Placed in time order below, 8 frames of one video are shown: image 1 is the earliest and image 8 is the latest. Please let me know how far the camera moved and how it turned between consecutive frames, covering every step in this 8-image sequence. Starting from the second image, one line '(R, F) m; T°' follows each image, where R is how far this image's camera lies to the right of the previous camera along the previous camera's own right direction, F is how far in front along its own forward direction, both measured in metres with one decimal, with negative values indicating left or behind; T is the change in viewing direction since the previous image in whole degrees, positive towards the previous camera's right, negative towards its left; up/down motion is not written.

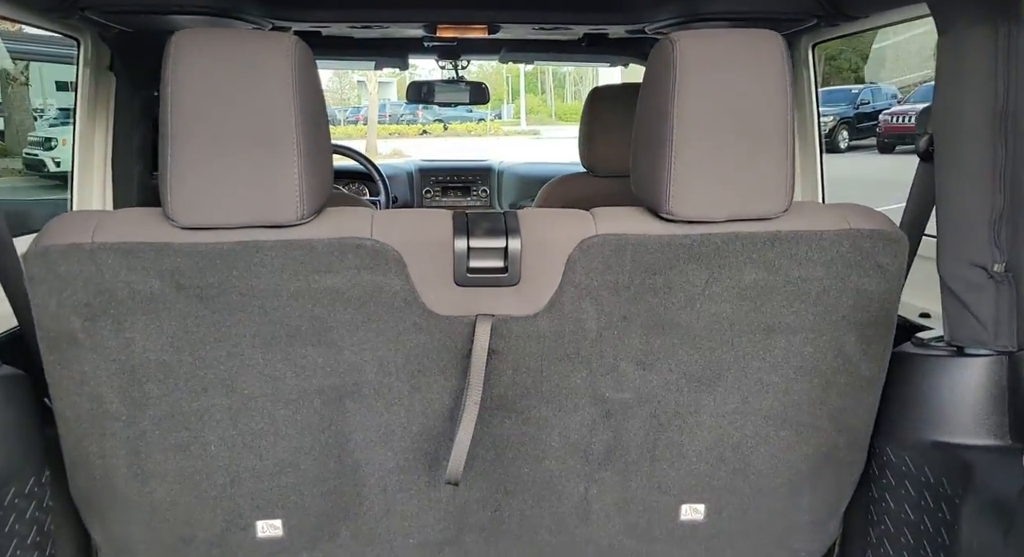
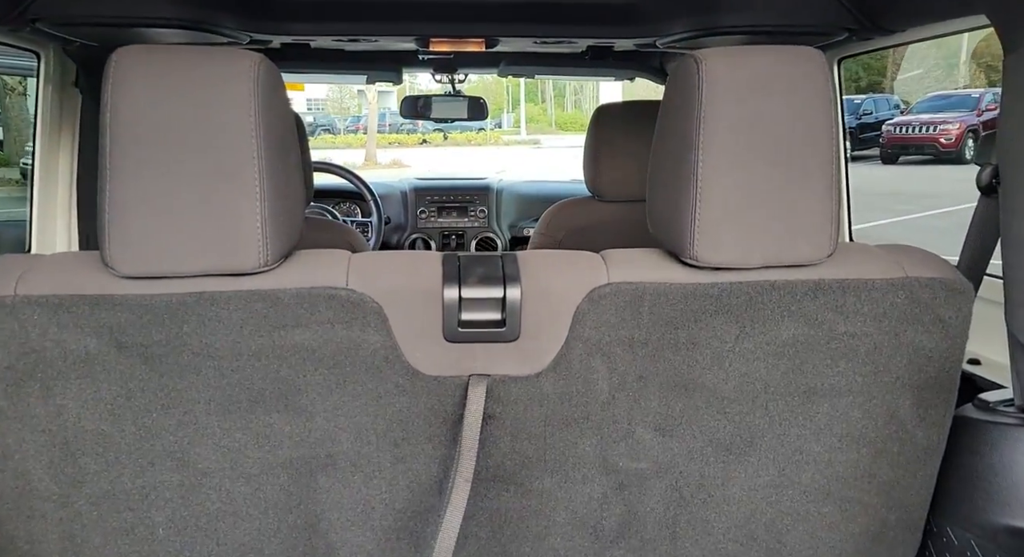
(0.0, +0.2) m; 0°
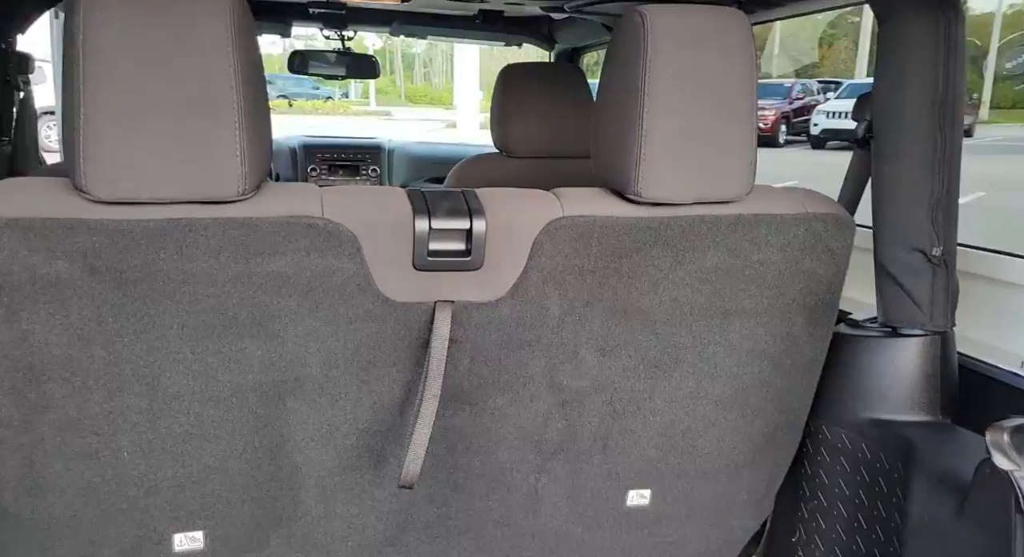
(-0.2, -0.1) m; +12°
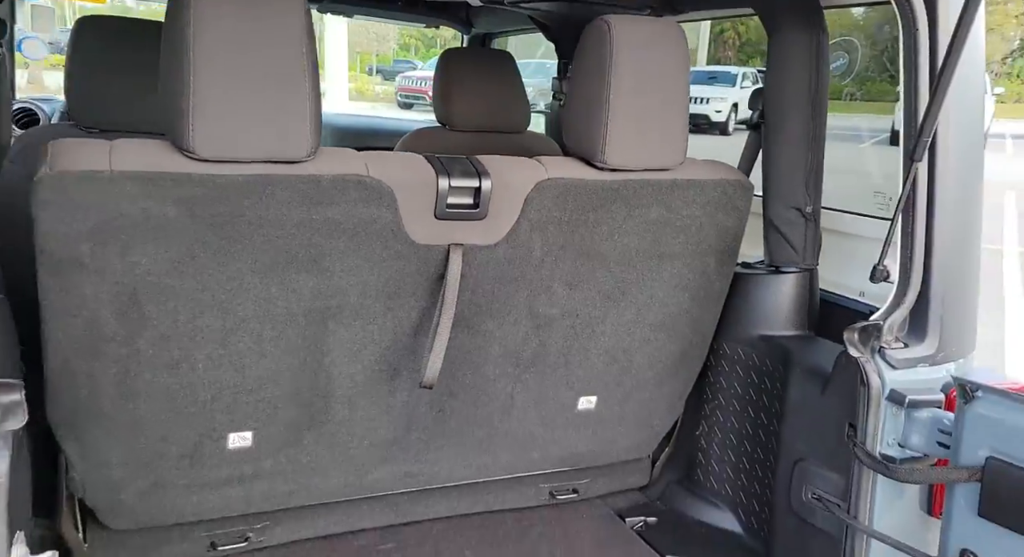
(-0.3, -0.3) m; +11°
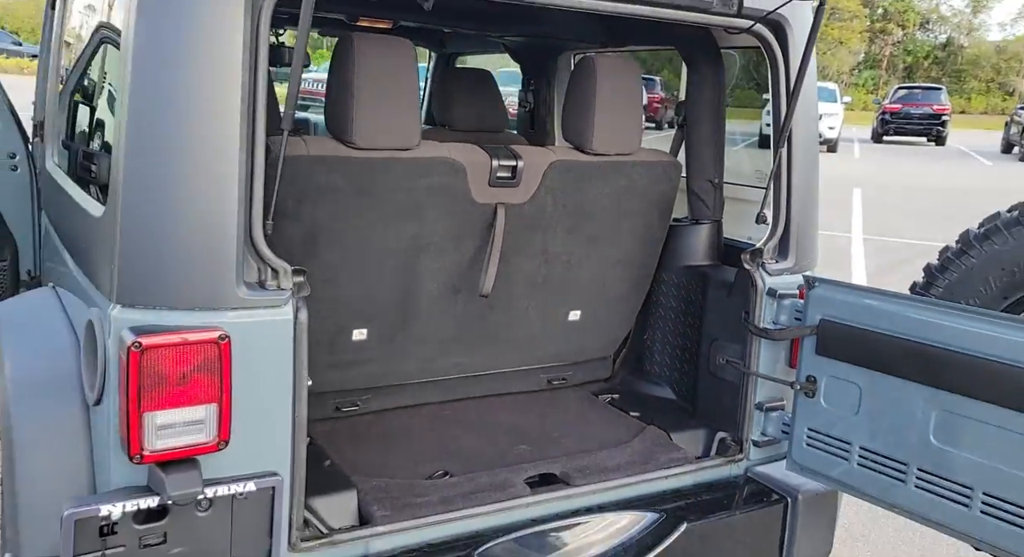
(-0.4, -0.7) m; +8°
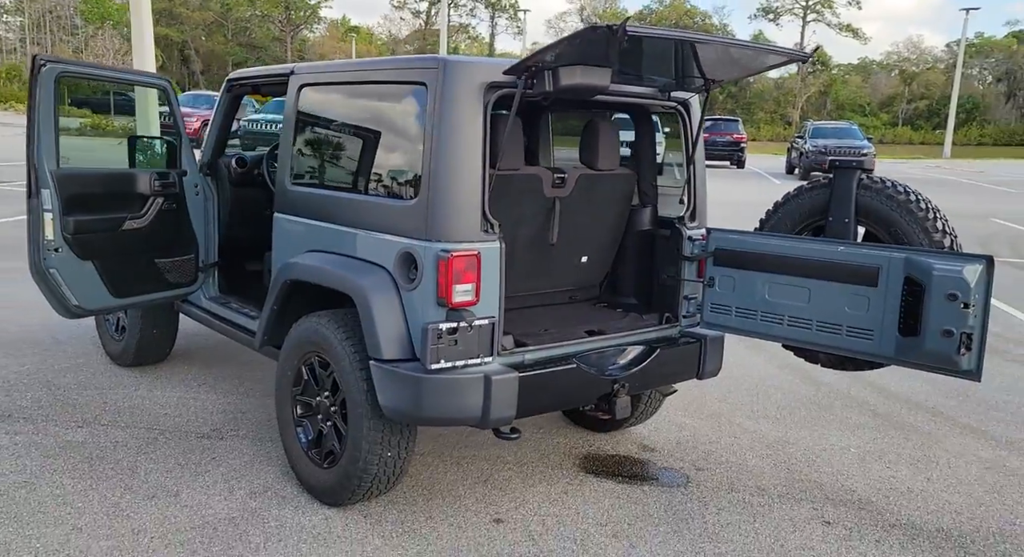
(-1.1, -1.8) m; +12°
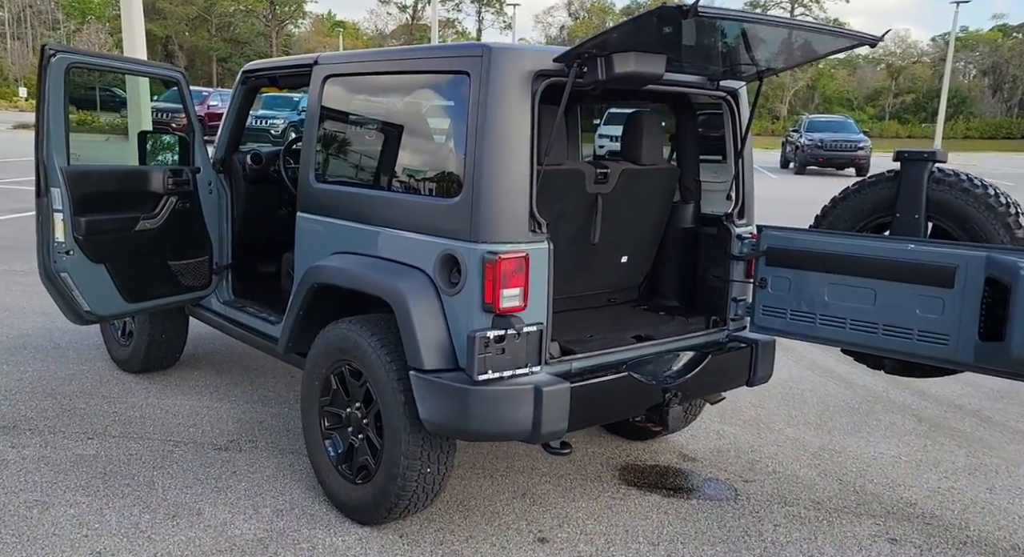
(-0.2, +0.2) m; +1°
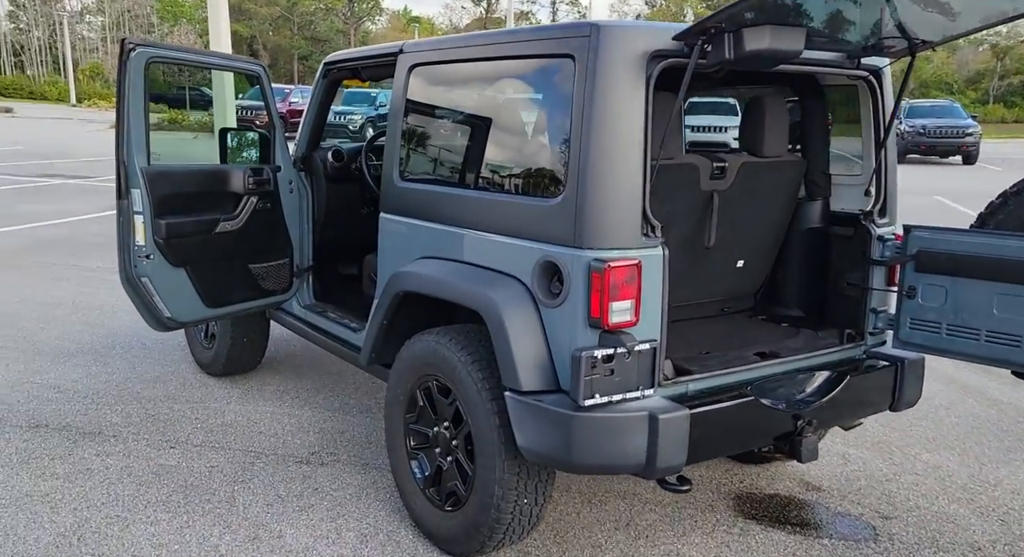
(-0.1, +0.4) m; -5°
